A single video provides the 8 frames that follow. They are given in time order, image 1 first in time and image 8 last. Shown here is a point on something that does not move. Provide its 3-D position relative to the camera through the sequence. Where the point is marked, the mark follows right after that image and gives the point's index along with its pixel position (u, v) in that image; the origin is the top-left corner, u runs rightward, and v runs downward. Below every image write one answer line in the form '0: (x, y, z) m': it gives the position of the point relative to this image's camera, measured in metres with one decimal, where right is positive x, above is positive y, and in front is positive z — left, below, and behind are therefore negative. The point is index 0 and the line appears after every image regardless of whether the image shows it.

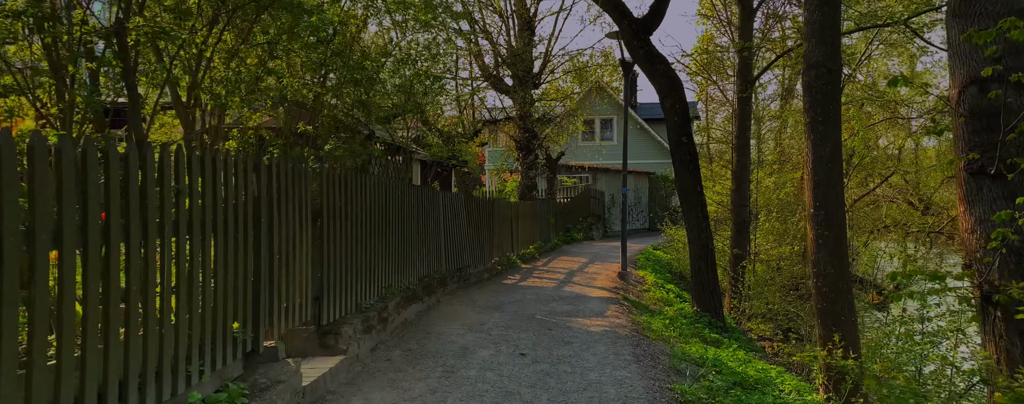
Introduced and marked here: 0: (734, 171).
0: (+3.9, +0.6, +11.5) m
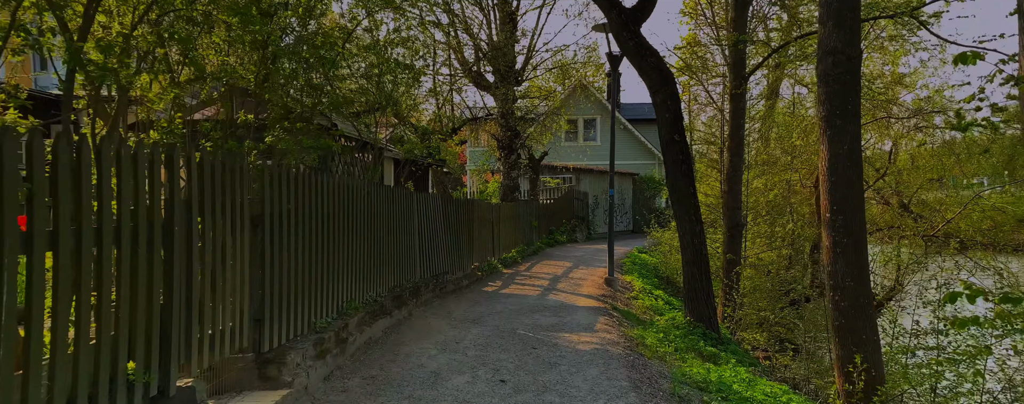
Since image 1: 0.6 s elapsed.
0: (+3.6, +0.5, +10.9) m
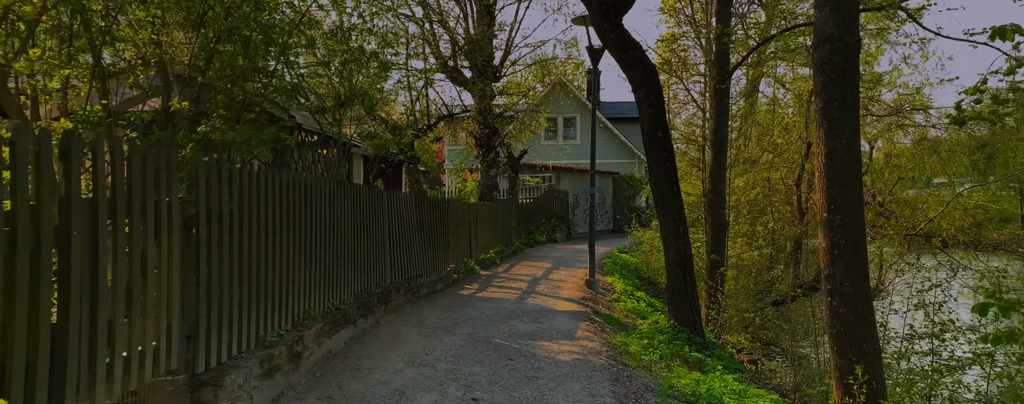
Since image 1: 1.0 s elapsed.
0: (+3.2, +0.5, +10.6) m
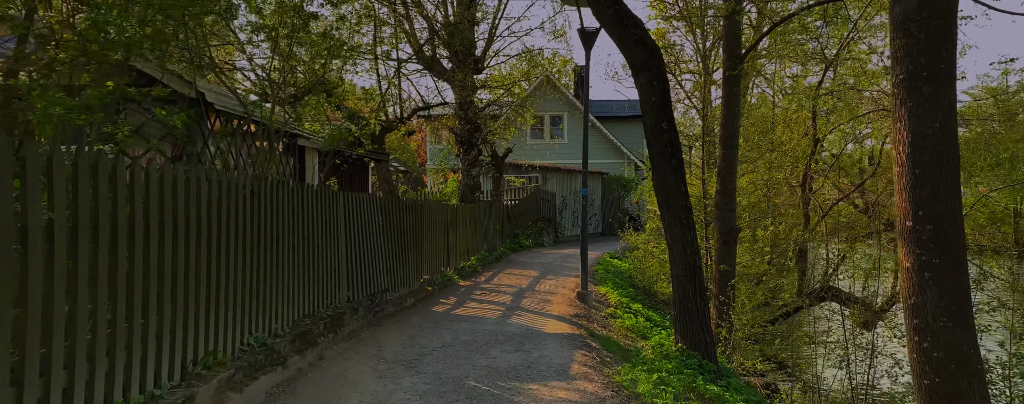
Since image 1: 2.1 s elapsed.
0: (+2.9, +0.5, +9.3) m
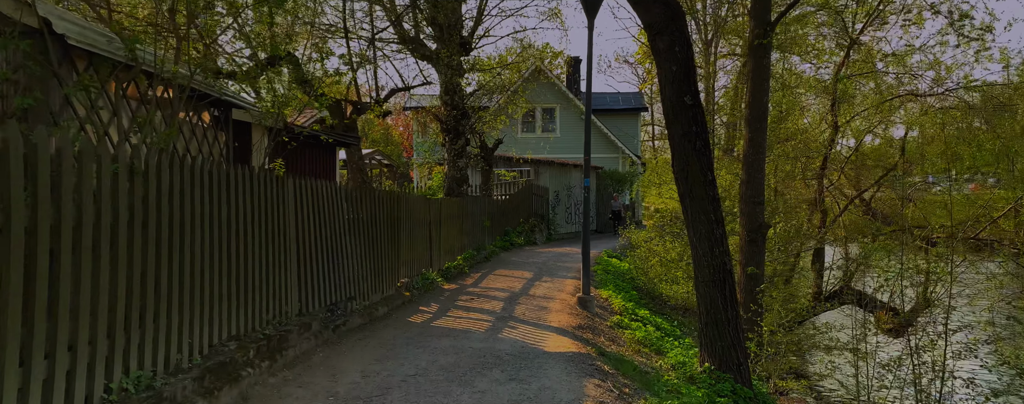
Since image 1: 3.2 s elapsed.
0: (+2.8, +0.6, +8.0) m
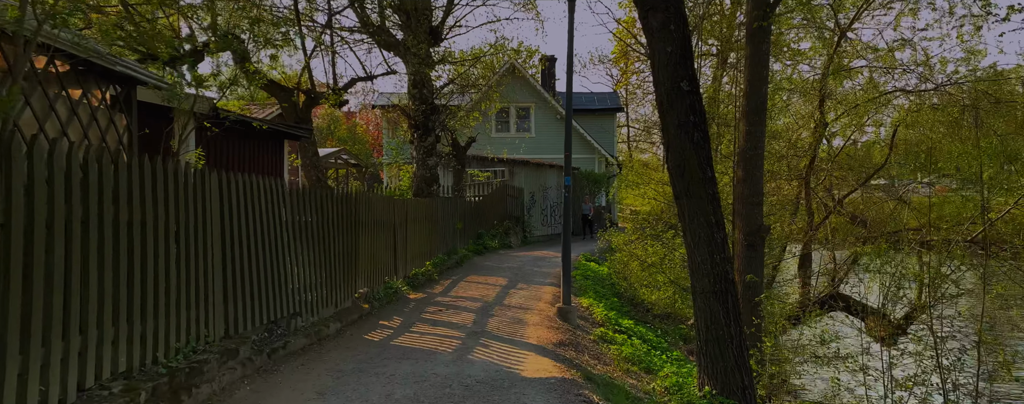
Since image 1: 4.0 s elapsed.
0: (+2.5, +0.6, +7.3) m
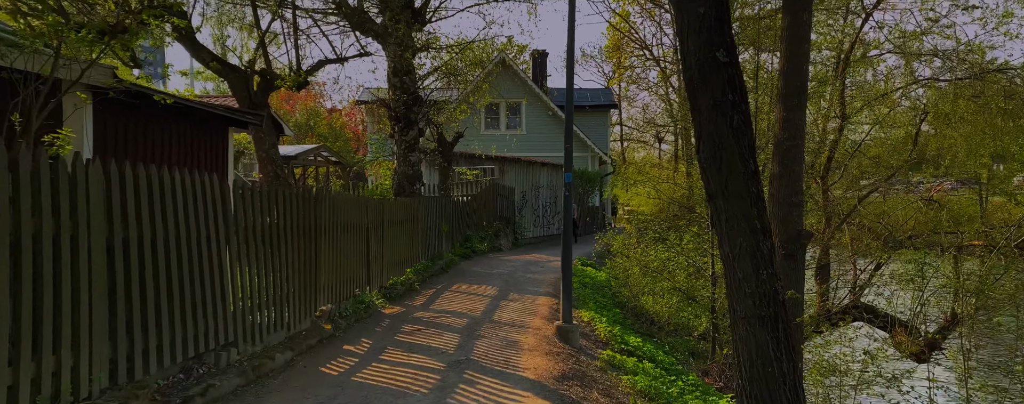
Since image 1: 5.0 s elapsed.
0: (+2.4, +0.6, +6.1) m
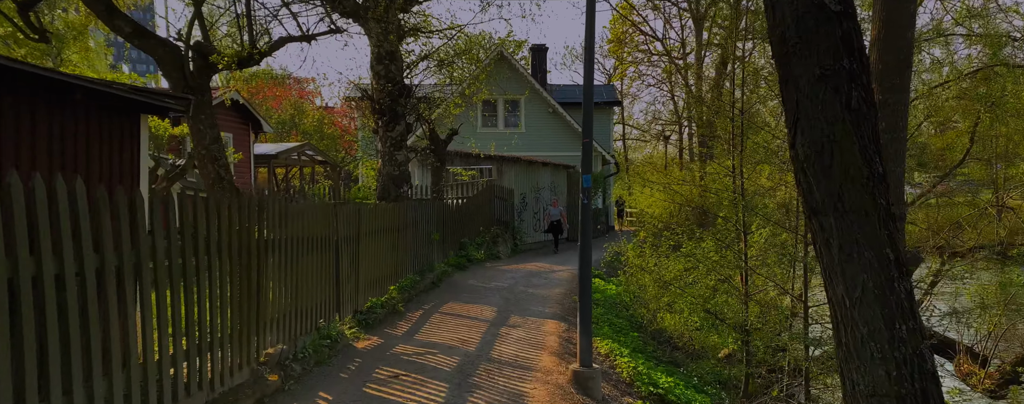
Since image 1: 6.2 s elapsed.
0: (+2.5, +0.5, +4.6) m
